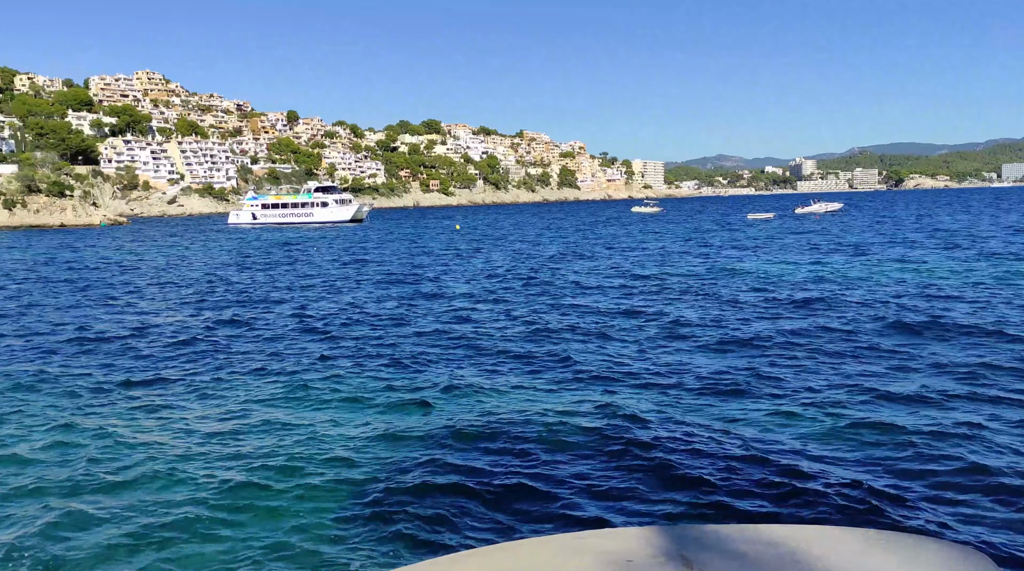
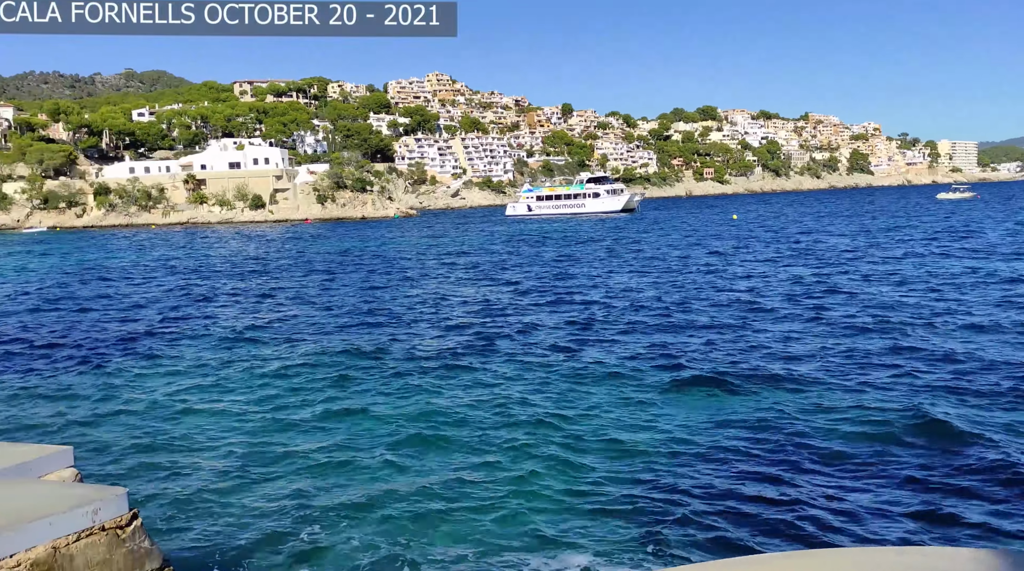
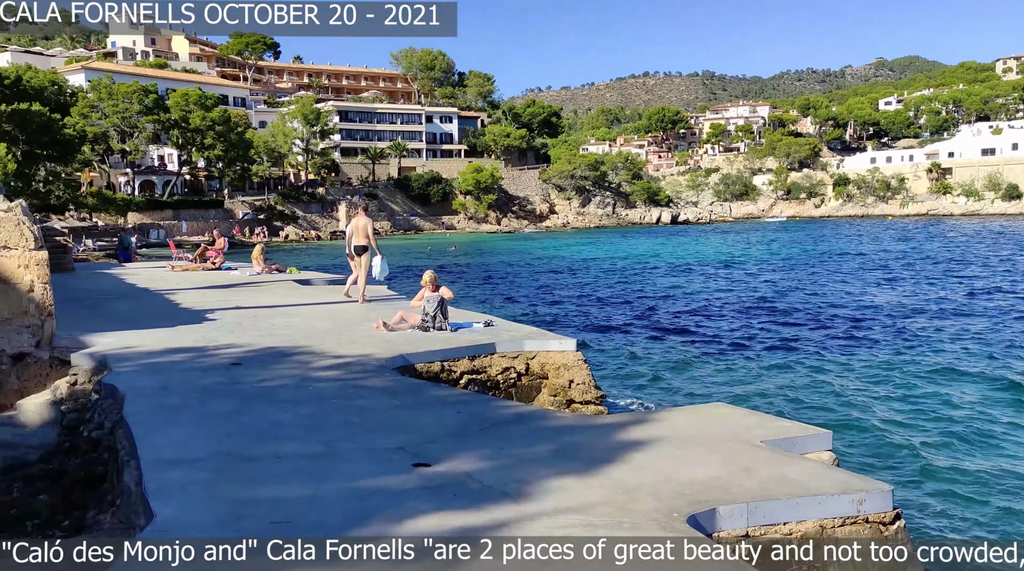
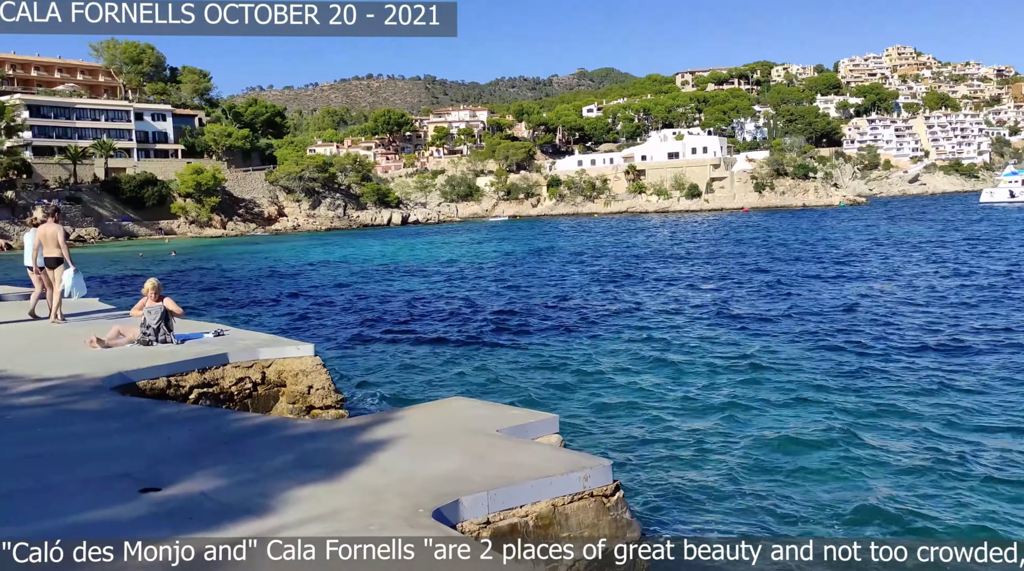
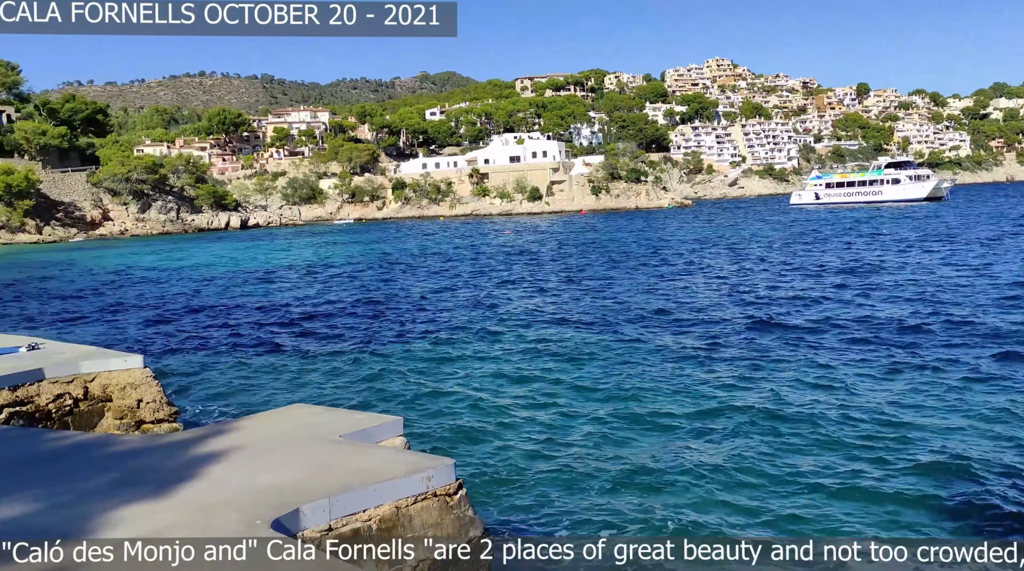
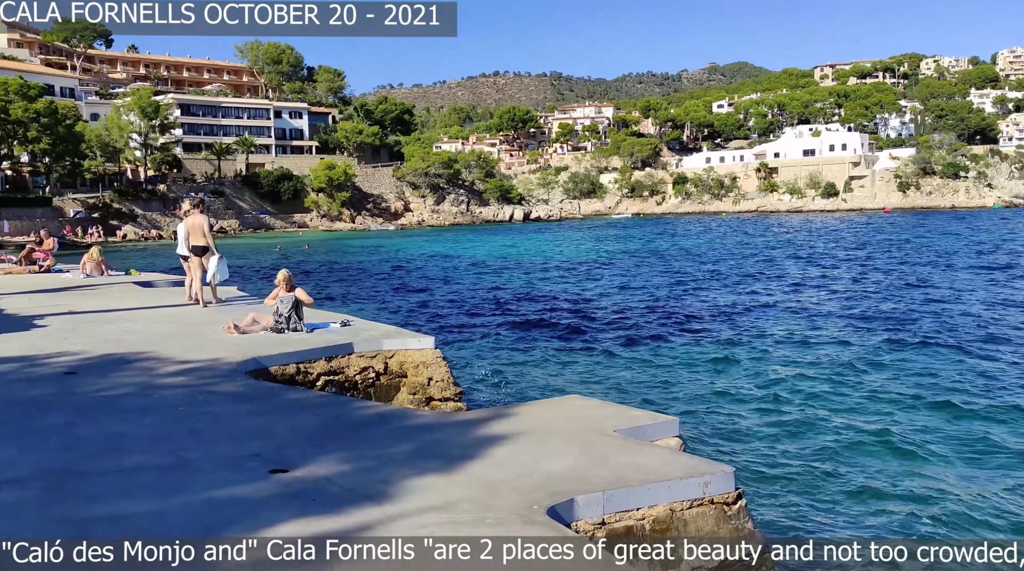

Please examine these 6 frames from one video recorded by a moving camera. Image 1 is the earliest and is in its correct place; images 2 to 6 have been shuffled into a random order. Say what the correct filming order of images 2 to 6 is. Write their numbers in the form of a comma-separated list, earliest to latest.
2, 5, 4, 6, 3
